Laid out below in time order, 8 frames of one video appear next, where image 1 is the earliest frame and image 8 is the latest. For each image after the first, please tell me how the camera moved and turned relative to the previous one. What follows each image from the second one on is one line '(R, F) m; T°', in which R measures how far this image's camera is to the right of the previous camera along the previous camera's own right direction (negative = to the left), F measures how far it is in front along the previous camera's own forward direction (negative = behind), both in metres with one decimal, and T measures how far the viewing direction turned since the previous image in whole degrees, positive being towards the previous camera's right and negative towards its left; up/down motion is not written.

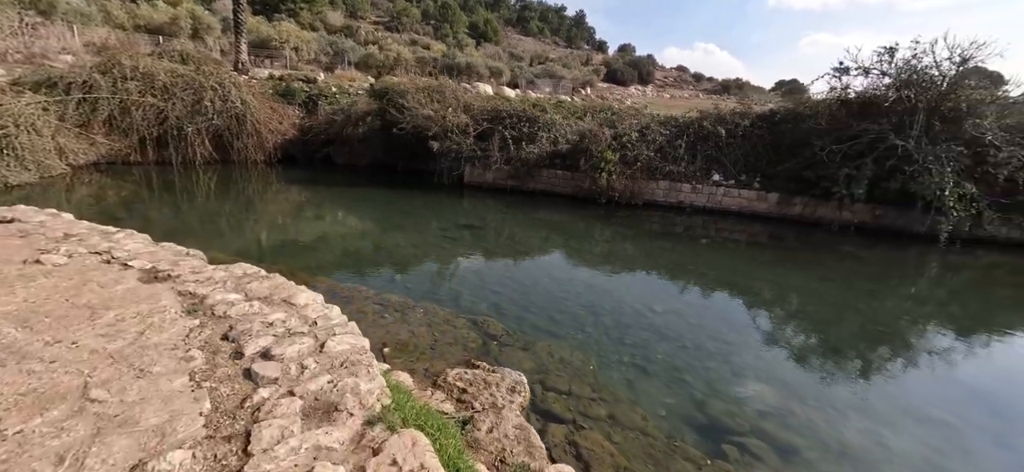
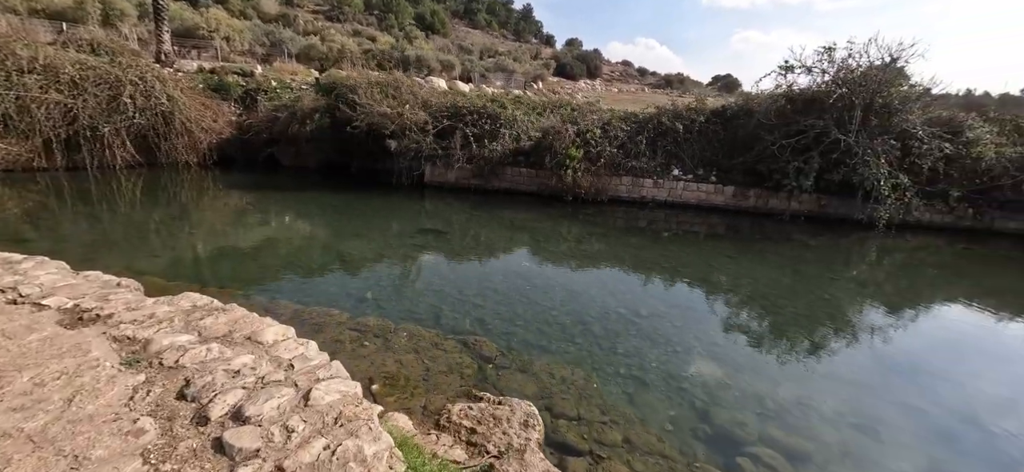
(-0.3, +0.3) m; +6°
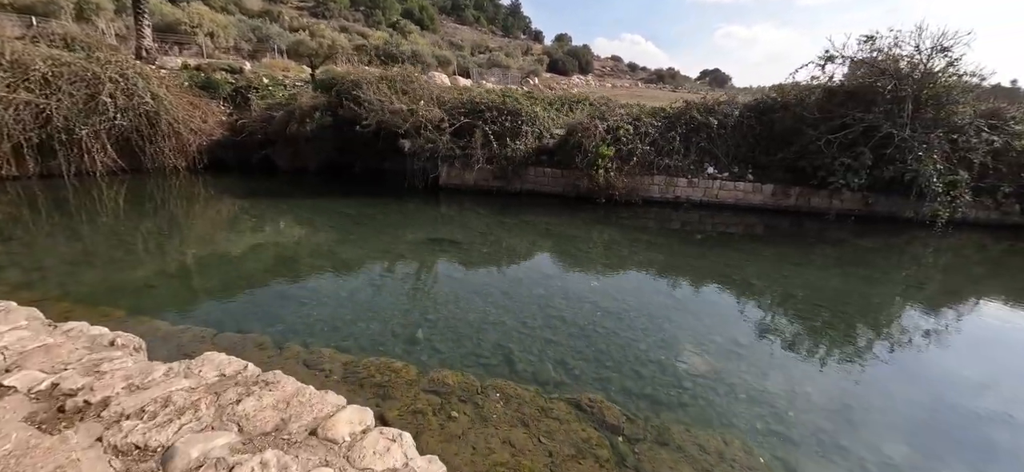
(-0.9, +0.9) m; +2°
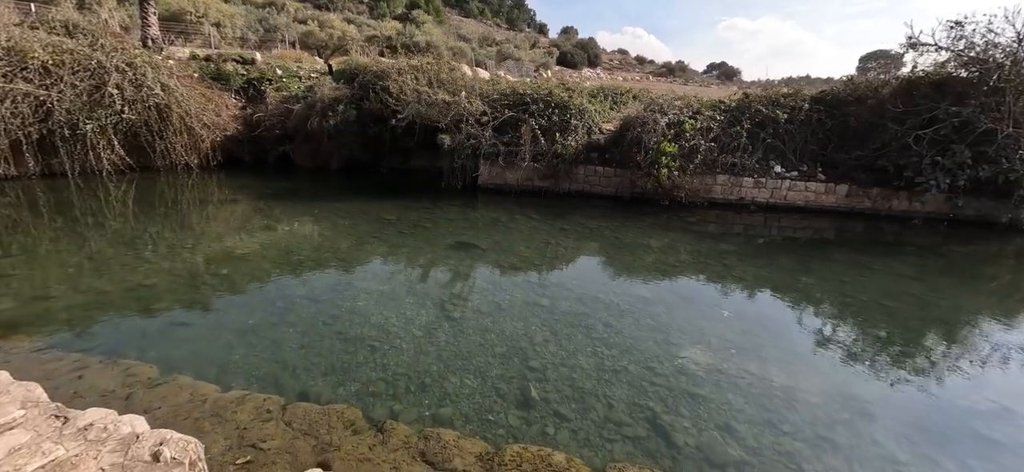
(-1.0, +0.9) m; 0°
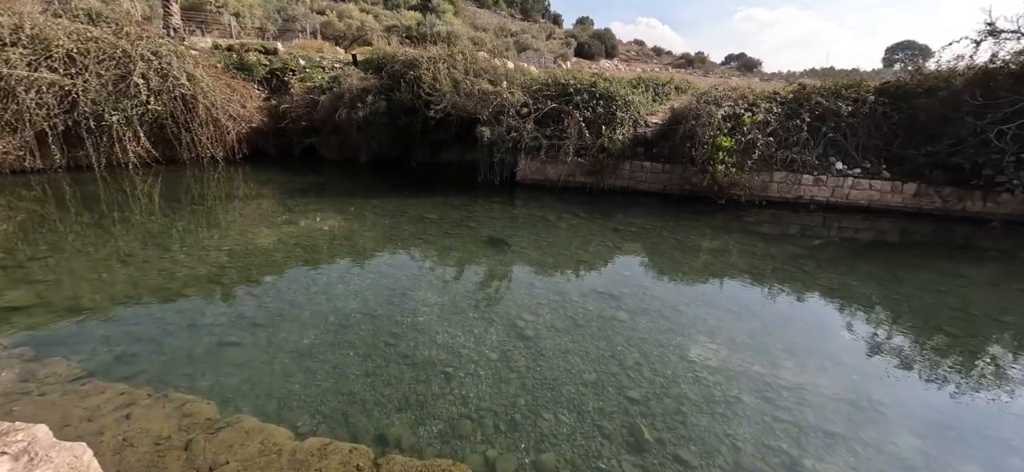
(-0.6, +0.5) m; -1°
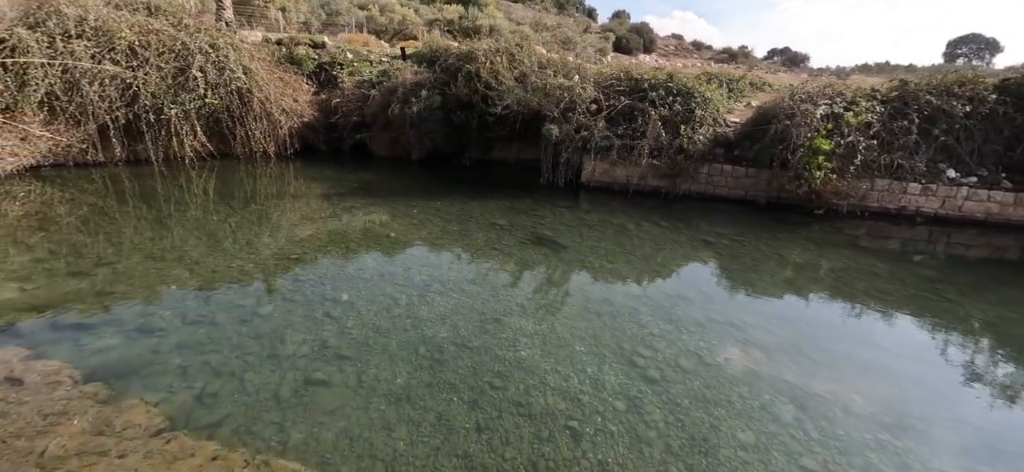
(-0.7, +0.5) m; -3°
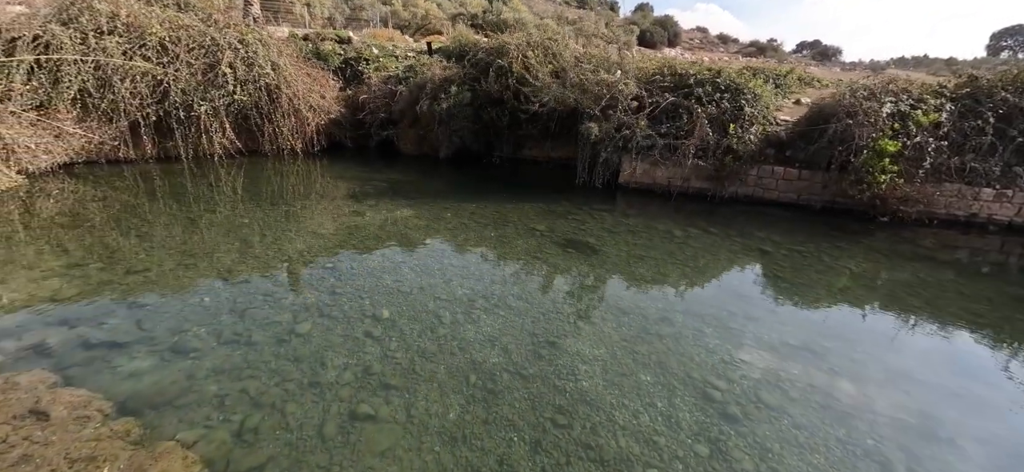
(-0.3, +0.3) m; -2°
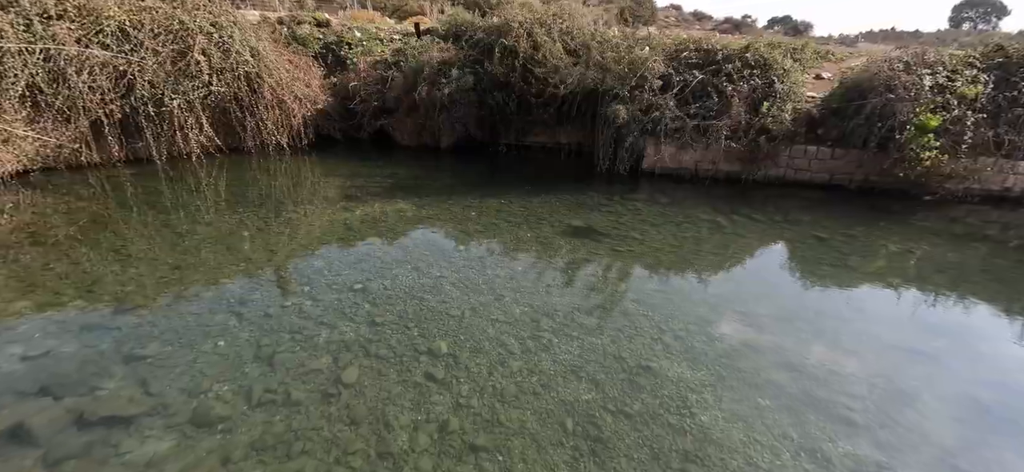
(-0.7, +0.6) m; +3°
